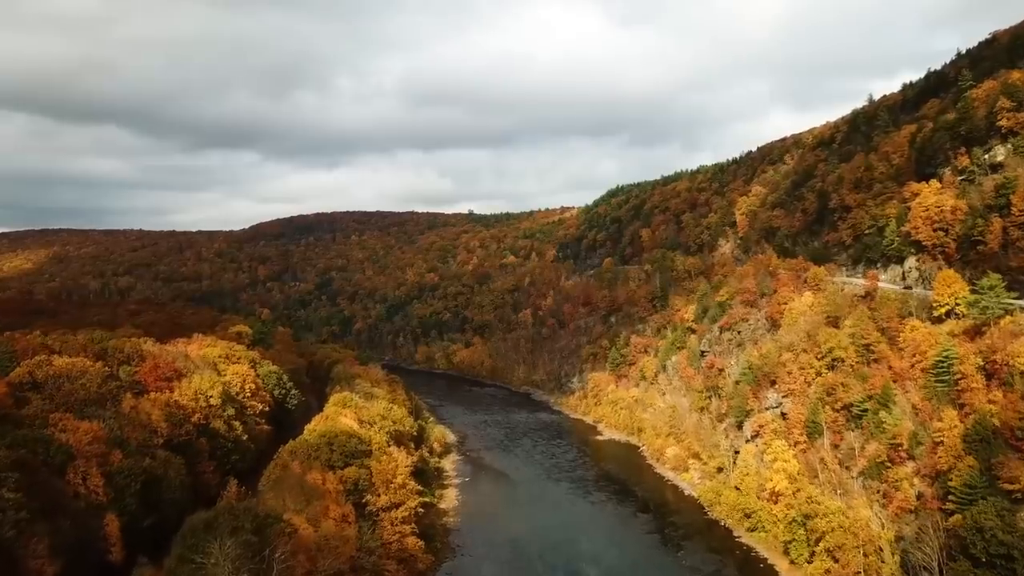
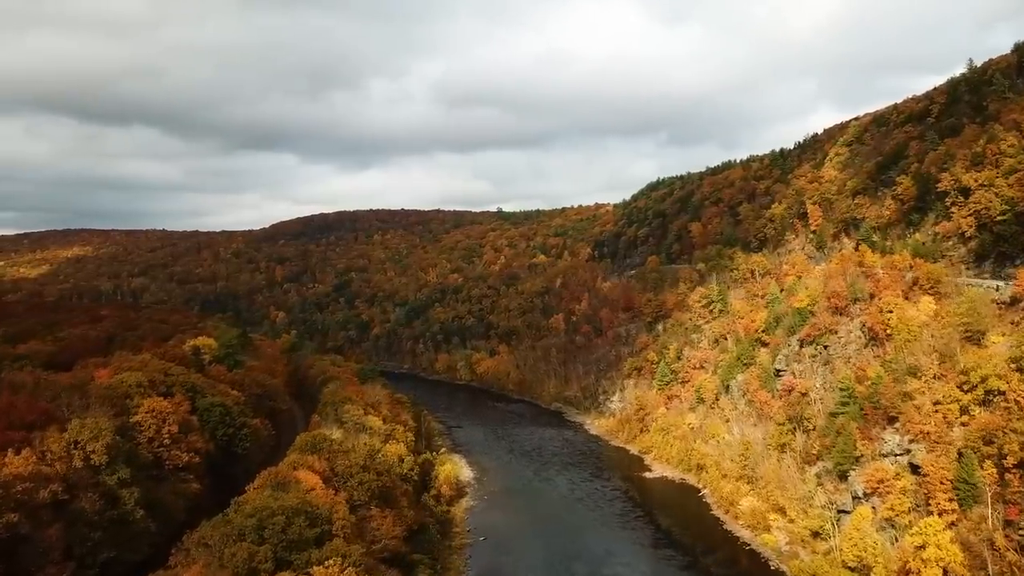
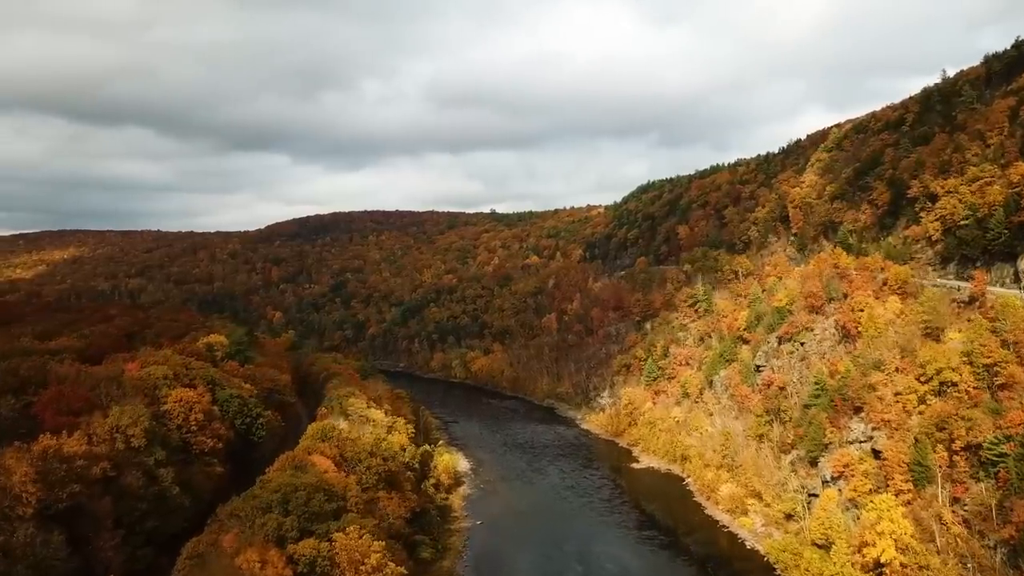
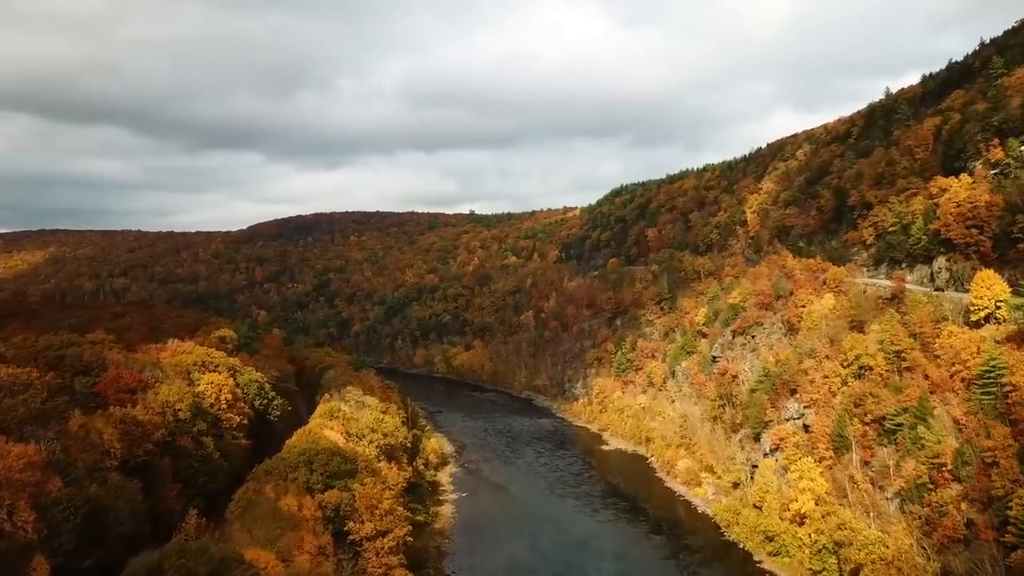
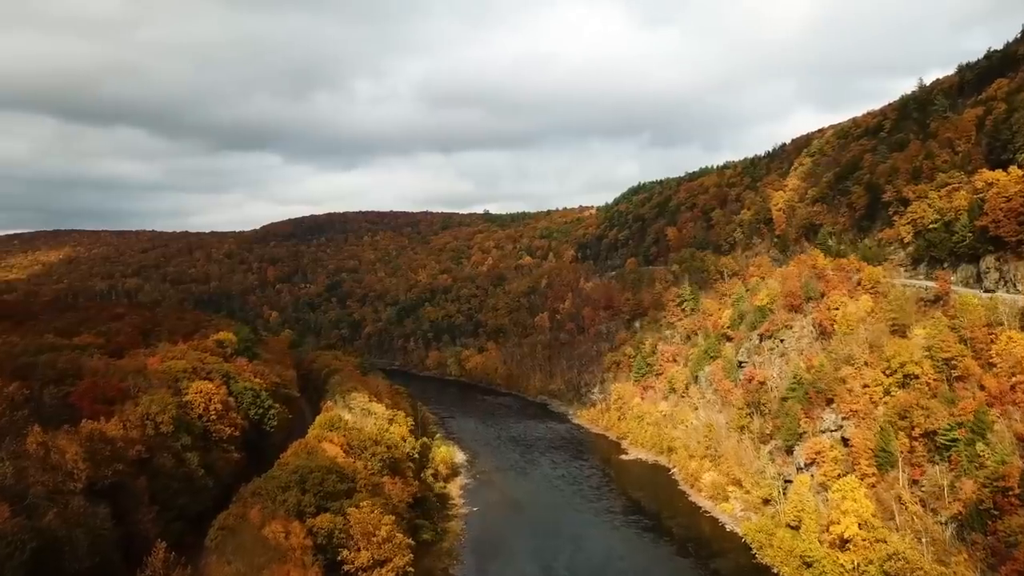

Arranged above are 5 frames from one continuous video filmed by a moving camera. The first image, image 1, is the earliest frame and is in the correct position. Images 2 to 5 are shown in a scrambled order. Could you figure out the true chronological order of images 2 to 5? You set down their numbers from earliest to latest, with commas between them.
4, 5, 3, 2
